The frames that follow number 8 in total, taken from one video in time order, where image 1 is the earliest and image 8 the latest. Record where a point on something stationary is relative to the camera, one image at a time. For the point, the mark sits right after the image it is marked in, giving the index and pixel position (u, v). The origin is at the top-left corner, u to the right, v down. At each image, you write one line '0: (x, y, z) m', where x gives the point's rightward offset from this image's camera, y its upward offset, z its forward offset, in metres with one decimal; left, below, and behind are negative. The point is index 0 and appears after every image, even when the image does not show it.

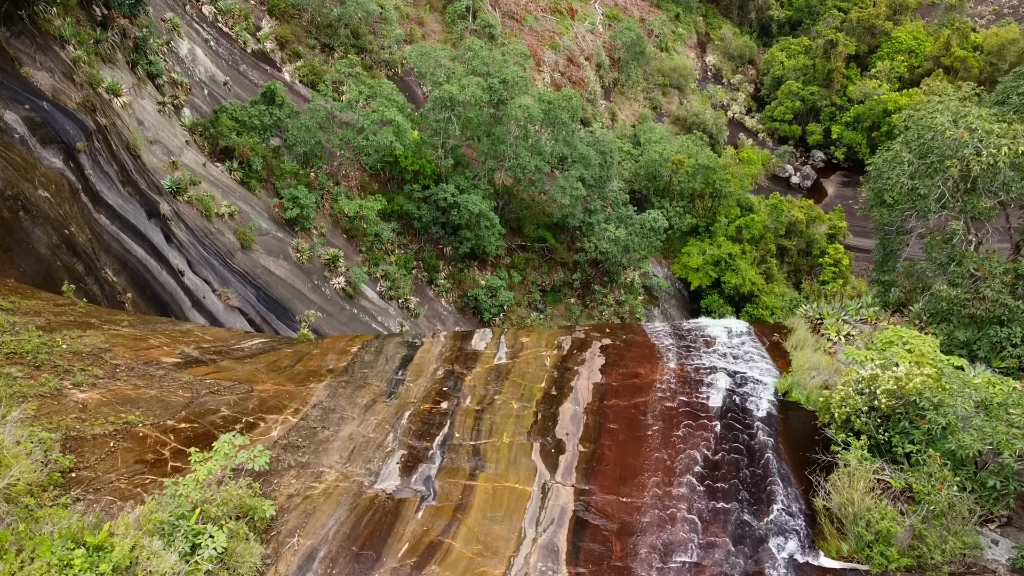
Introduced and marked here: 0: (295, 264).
0: (-3.8, +0.5, +14.0) m
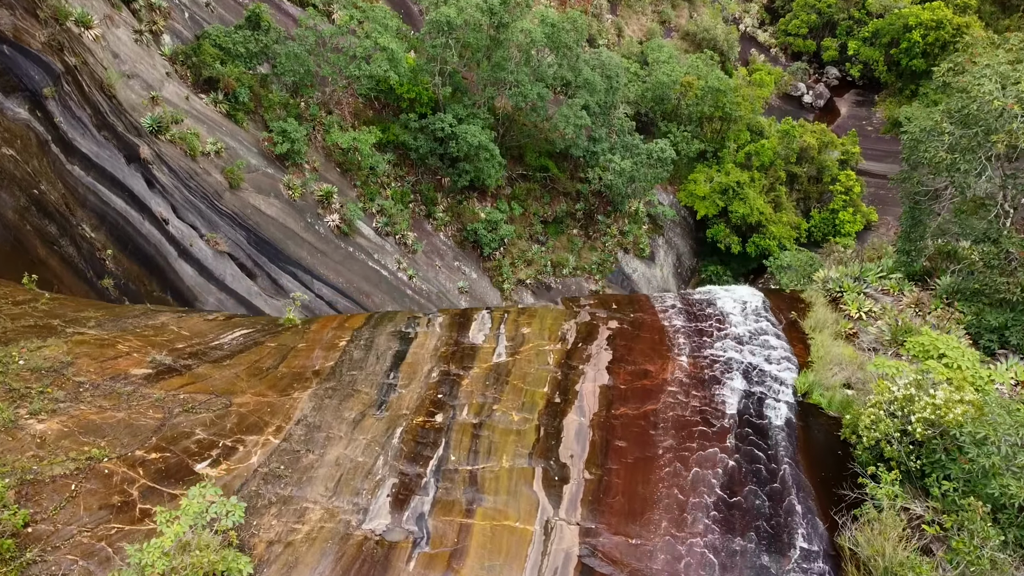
0: (-3.8, +1.5, +13.5) m
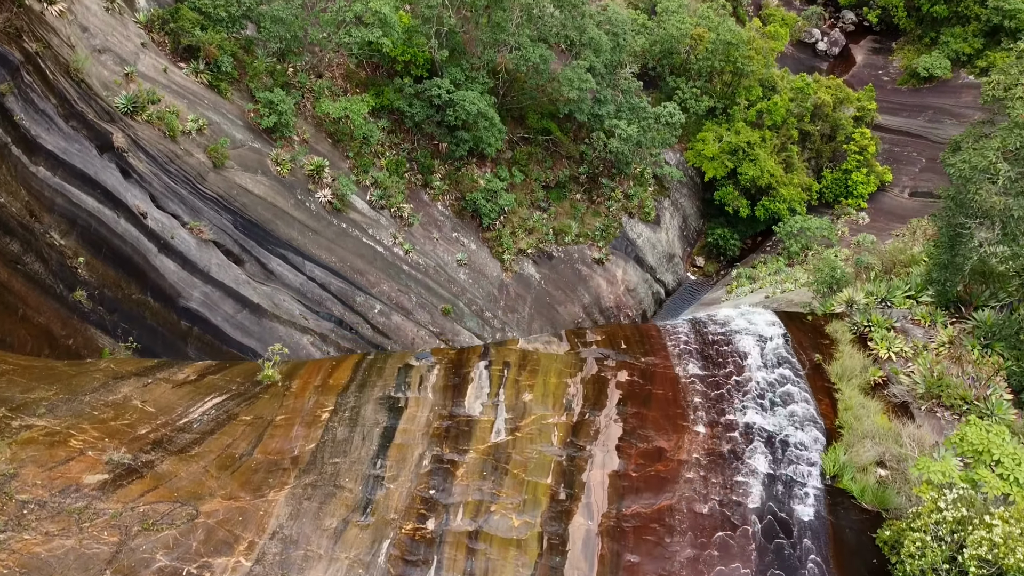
0: (-3.8, +1.7, +12.7) m
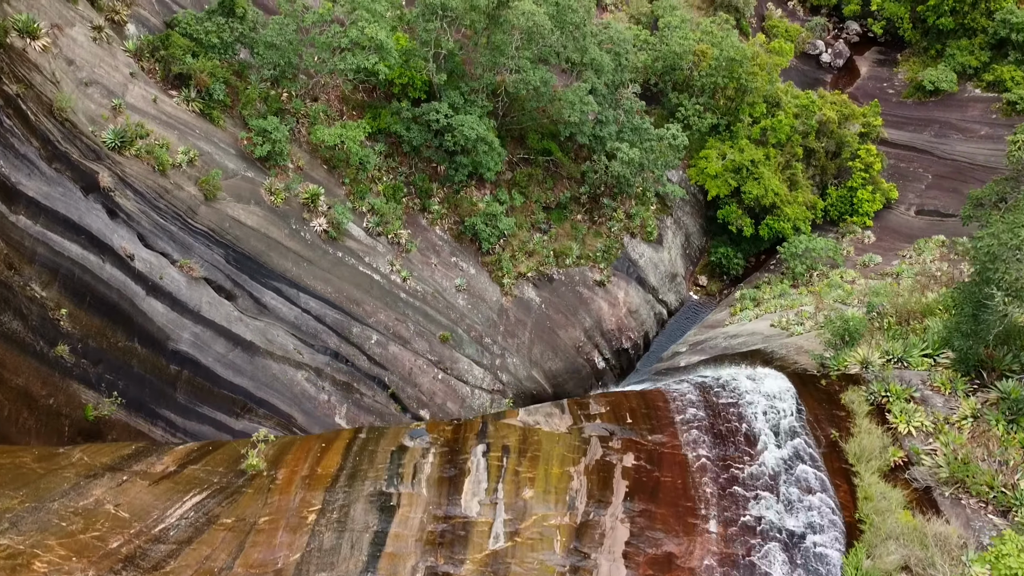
0: (-3.8, +1.2, +12.4) m
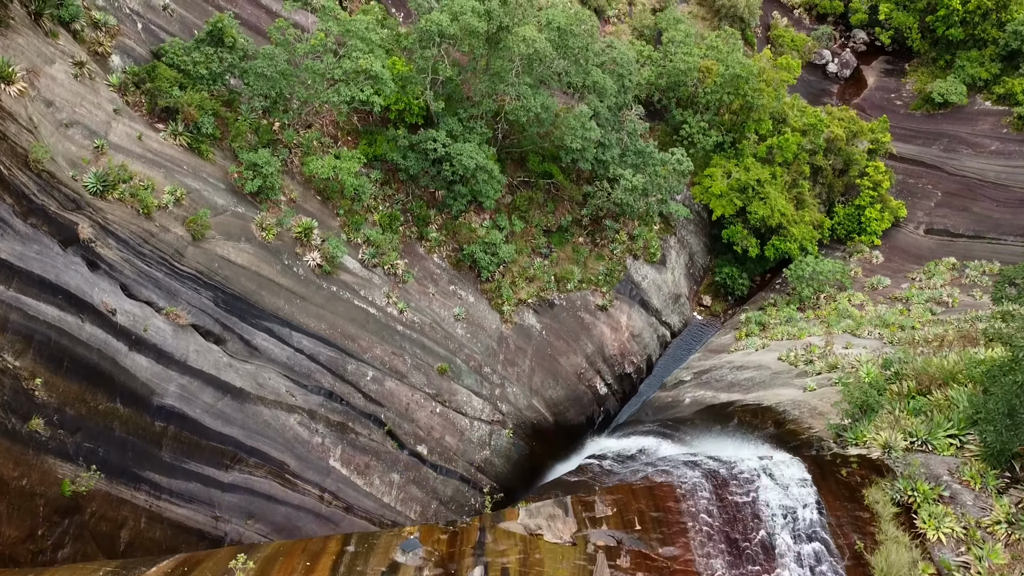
0: (-3.8, +0.6, +12.0) m
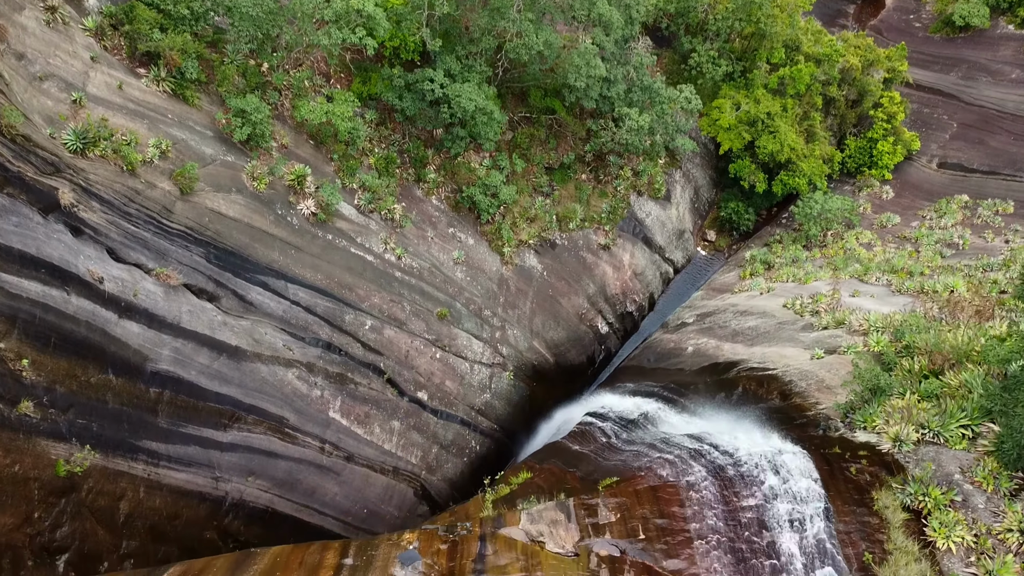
0: (-3.7, +1.3, +11.6) m
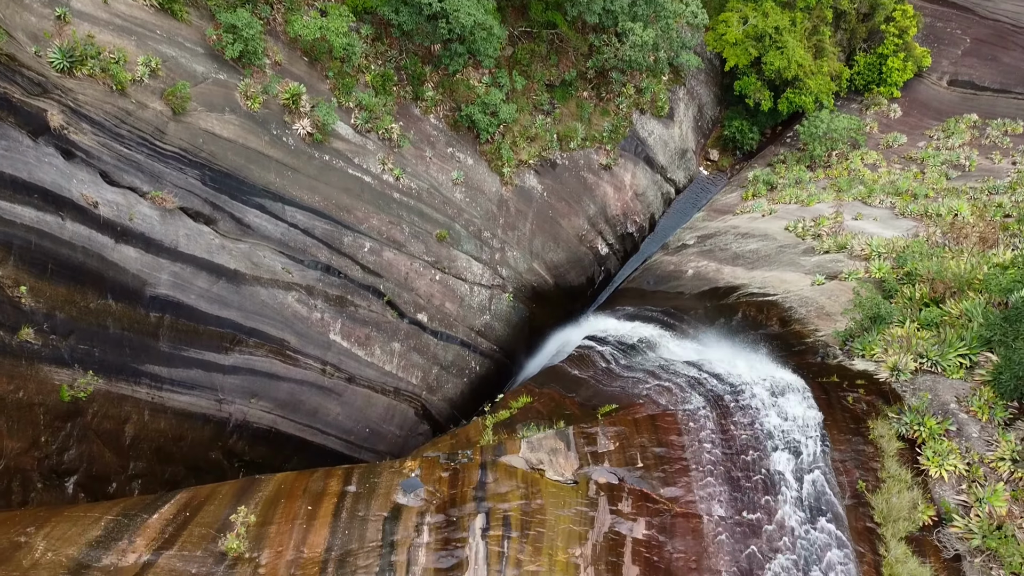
0: (-3.7, +2.4, +11.3) m
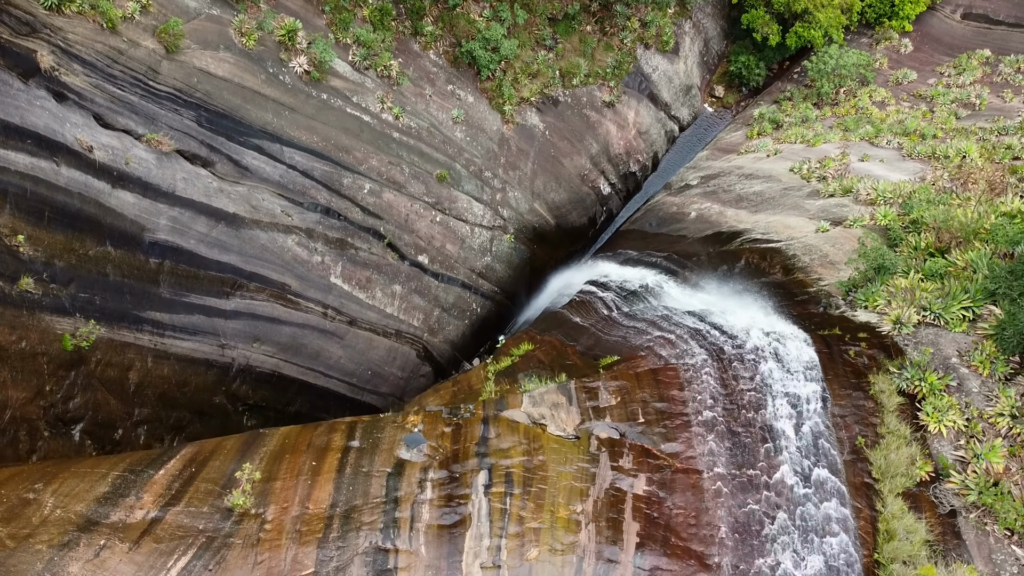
0: (-3.7, +3.2, +11.0) m
